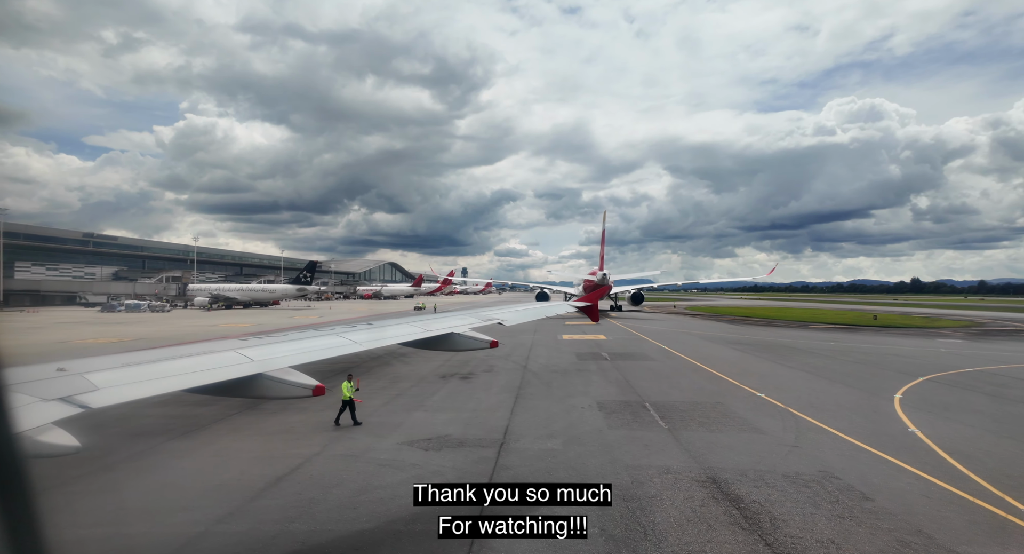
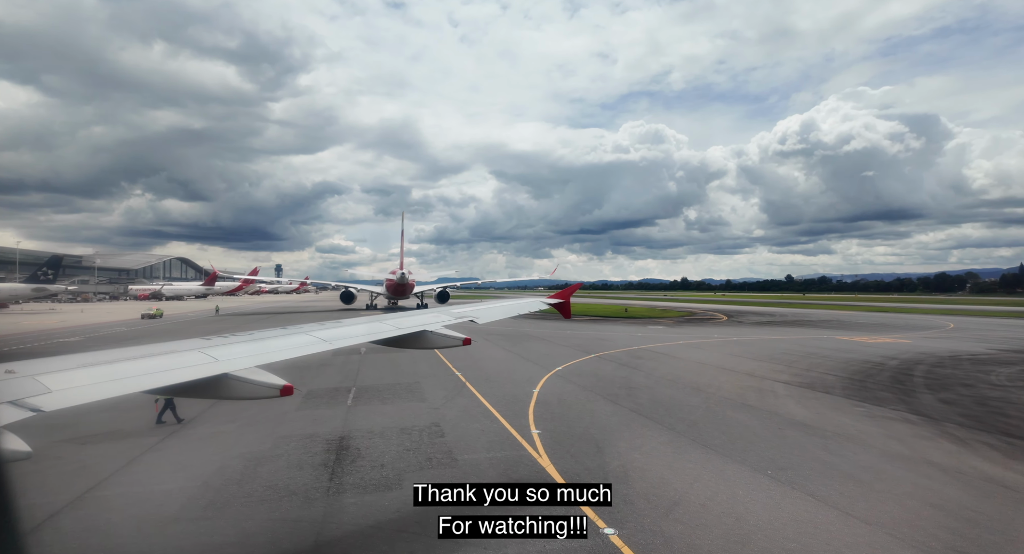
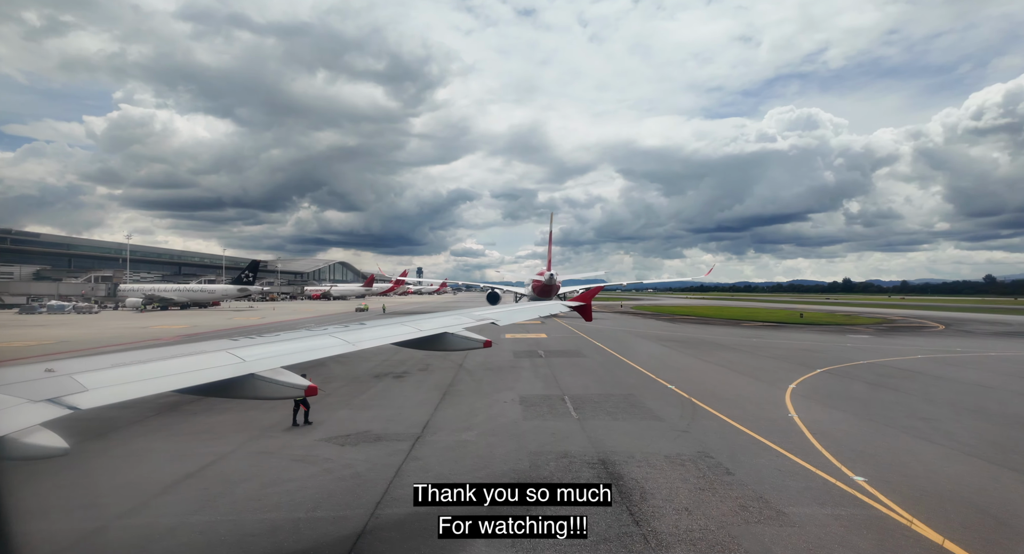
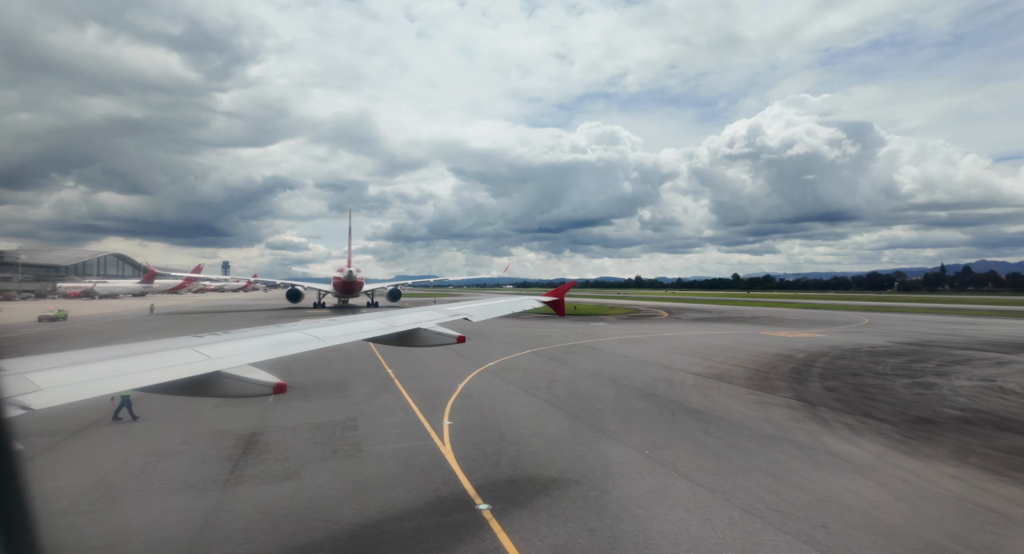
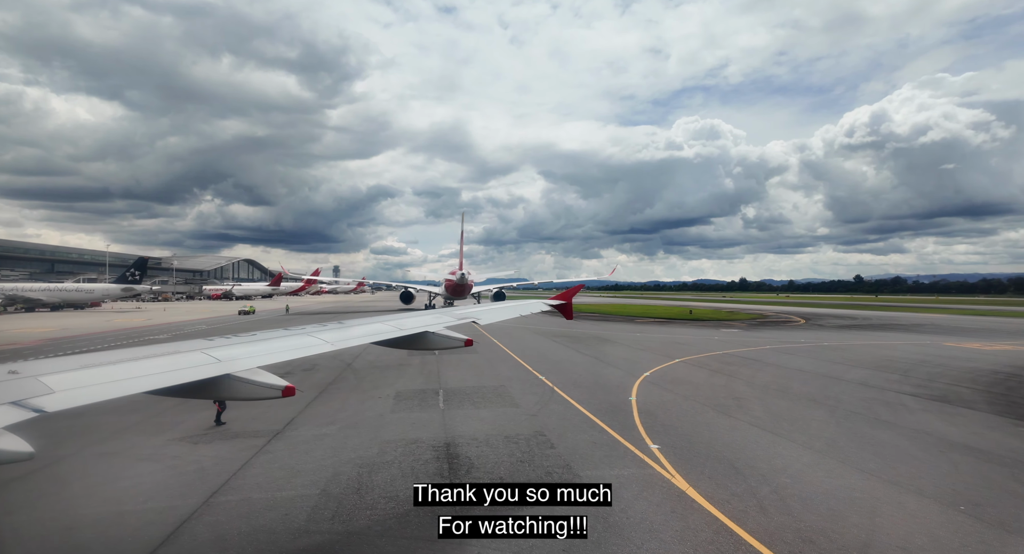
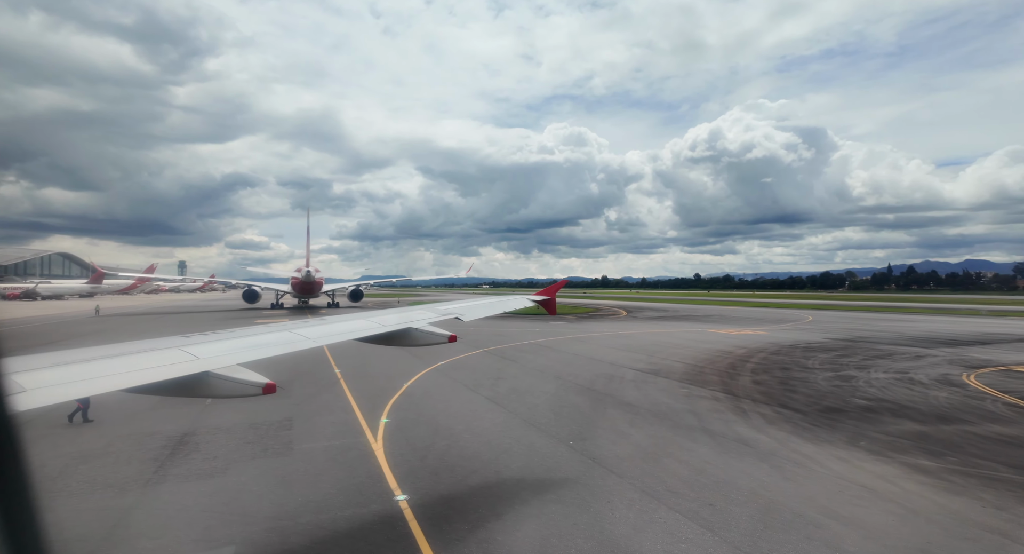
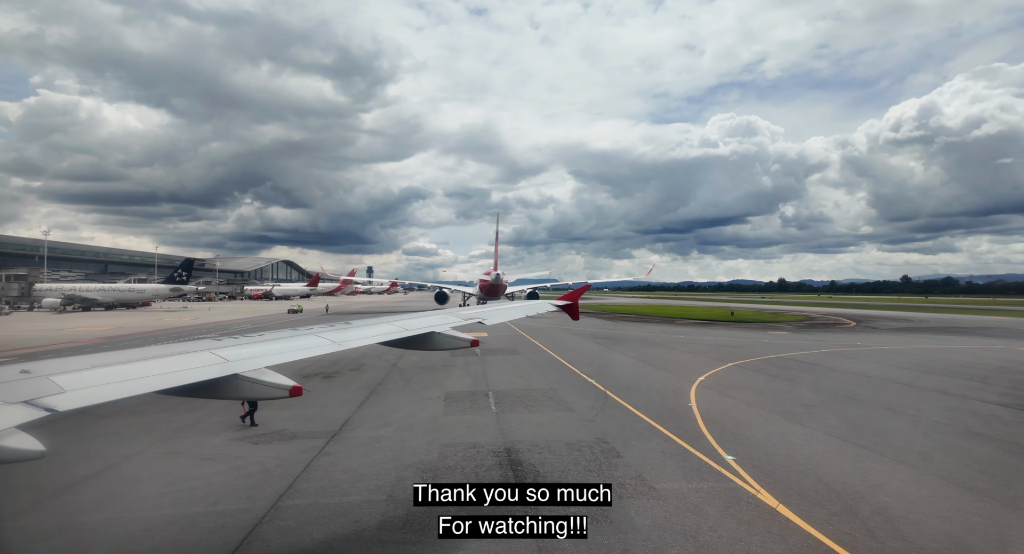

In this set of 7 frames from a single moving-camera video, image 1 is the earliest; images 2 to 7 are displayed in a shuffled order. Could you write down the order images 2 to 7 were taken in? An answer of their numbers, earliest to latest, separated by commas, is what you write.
3, 7, 5, 2, 4, 6
